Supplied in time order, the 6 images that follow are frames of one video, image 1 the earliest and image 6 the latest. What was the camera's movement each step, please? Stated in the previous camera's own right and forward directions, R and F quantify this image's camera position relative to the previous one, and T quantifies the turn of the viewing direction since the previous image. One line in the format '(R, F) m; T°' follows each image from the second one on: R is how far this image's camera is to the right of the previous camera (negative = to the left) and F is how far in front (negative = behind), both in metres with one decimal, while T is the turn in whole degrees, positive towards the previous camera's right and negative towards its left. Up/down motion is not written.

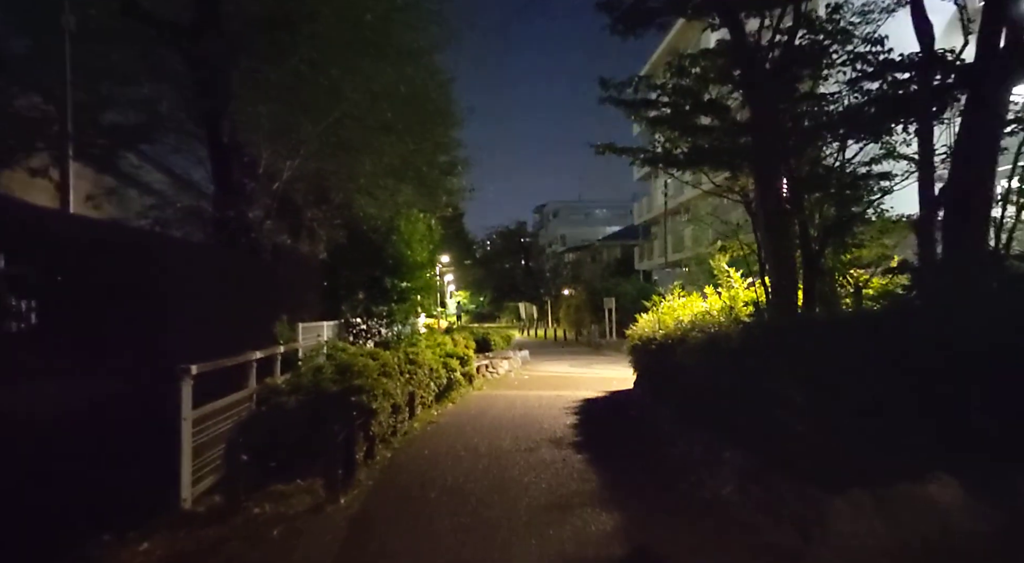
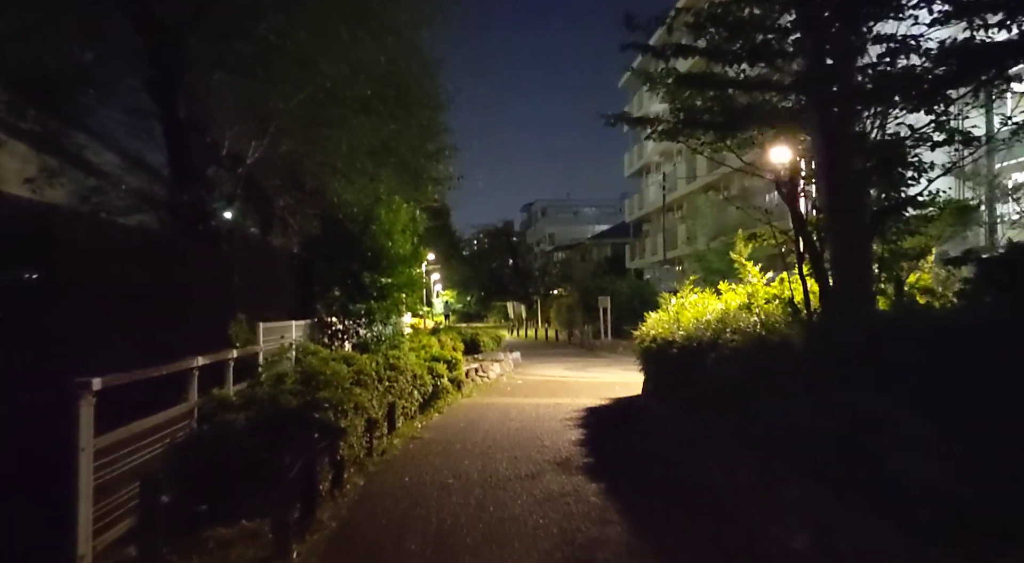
(-0.1, +1.3) m; +1°
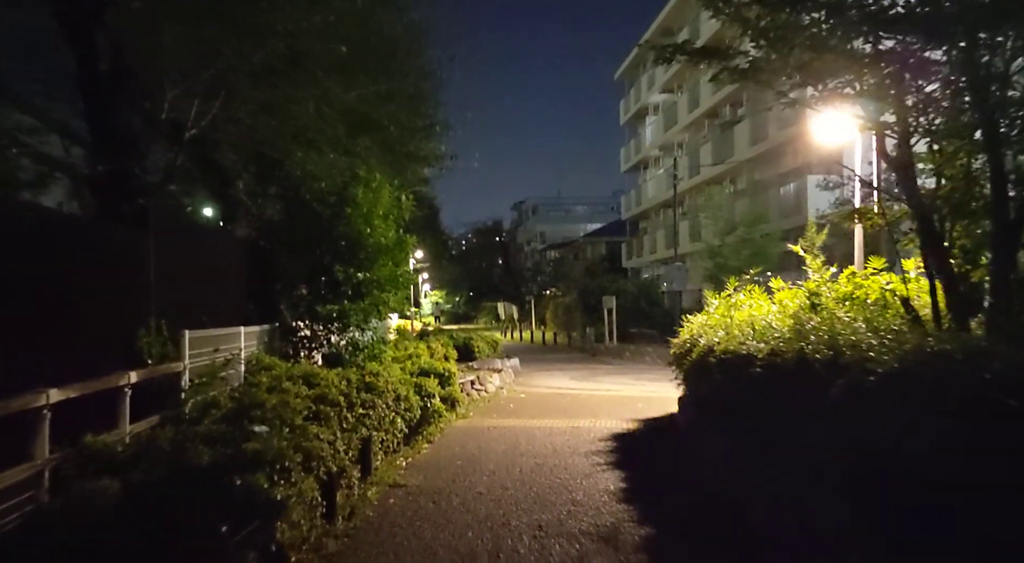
(-0.2, +2.2) m; +1°
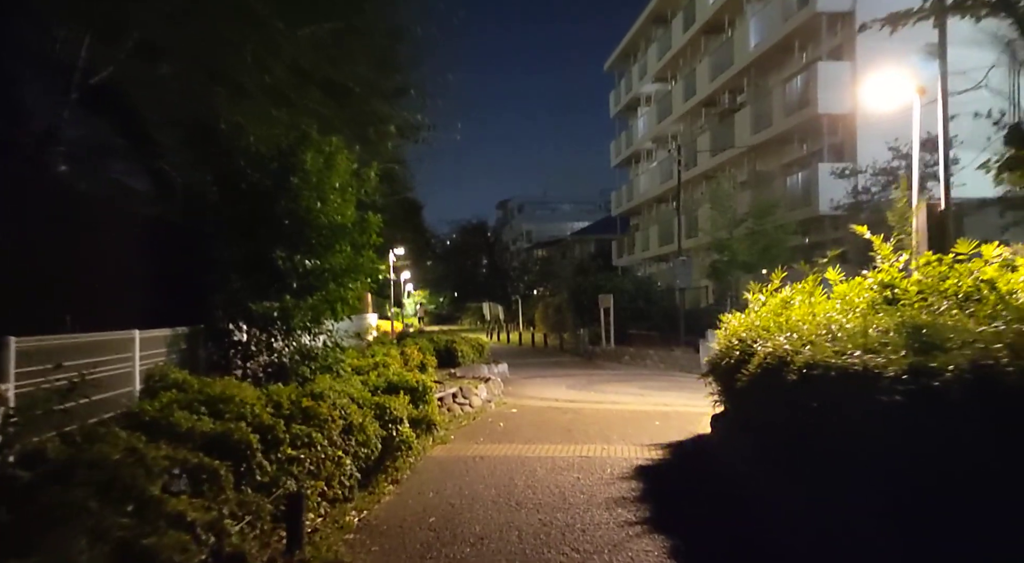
(-0.1, +2.0) m; +1°
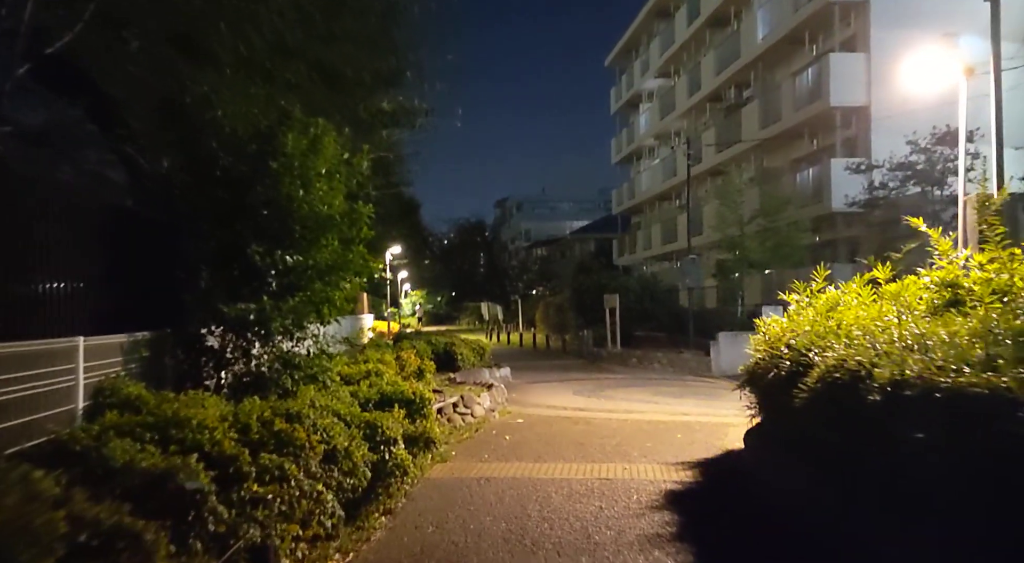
(-0.1, +0.9) m; 0°
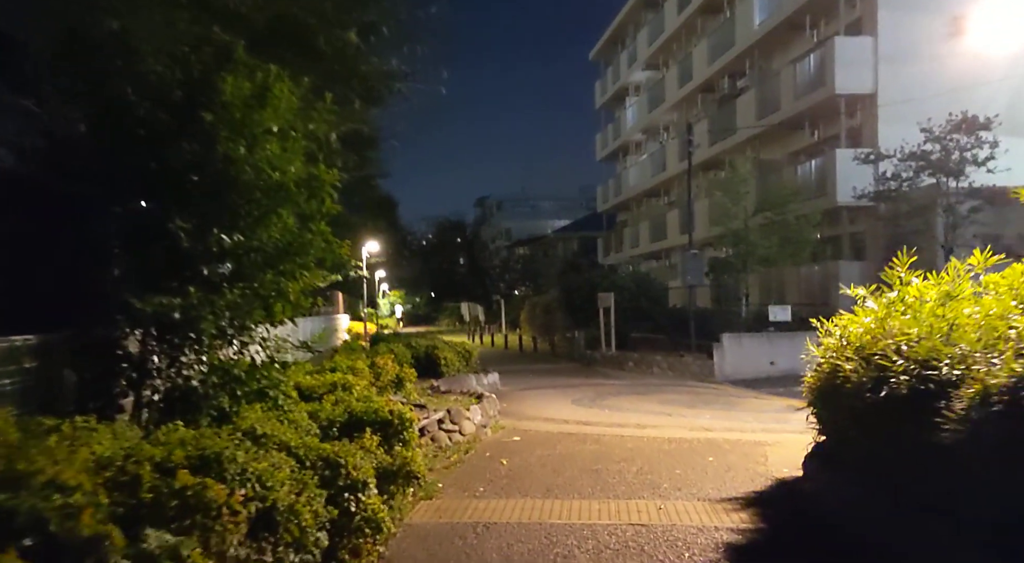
(-0.2, +1.5) m; +2°
